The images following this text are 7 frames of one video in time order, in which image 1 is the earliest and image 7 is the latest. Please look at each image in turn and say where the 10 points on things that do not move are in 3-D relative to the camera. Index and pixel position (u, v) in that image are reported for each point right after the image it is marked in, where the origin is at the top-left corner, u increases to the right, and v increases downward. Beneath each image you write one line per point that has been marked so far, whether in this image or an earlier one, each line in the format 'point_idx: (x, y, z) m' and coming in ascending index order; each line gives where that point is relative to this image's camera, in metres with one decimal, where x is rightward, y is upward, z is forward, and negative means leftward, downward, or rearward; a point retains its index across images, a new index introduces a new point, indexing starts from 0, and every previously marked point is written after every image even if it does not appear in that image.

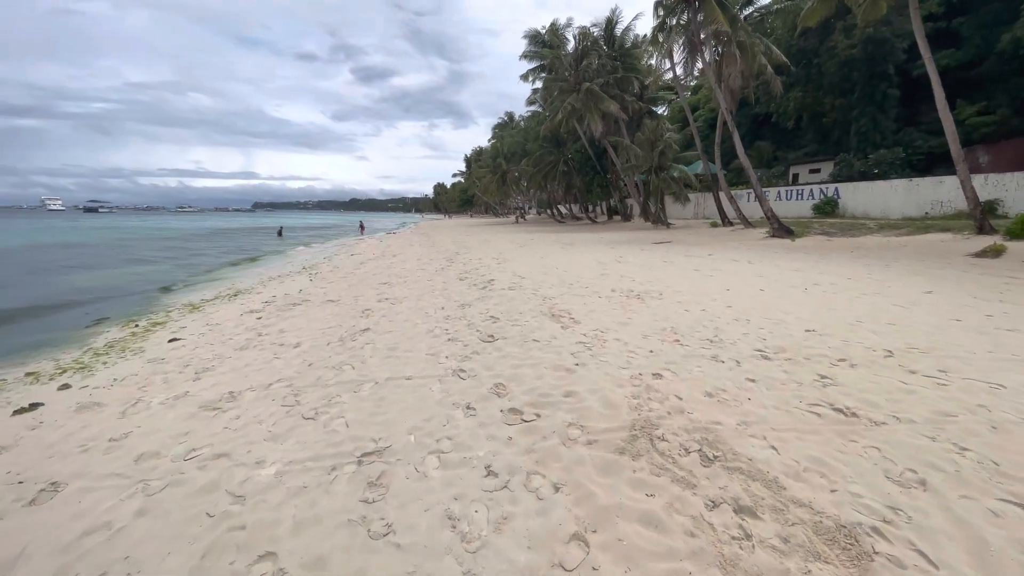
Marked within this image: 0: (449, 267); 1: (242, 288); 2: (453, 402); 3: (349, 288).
0: (-1.8, +0.6, +13.7) m
1: (-6.8, 0.0, +12.2) m
2: (-0.5, -1.0, +4.1) m
3: (-3.7, 0.0, +10.7) m
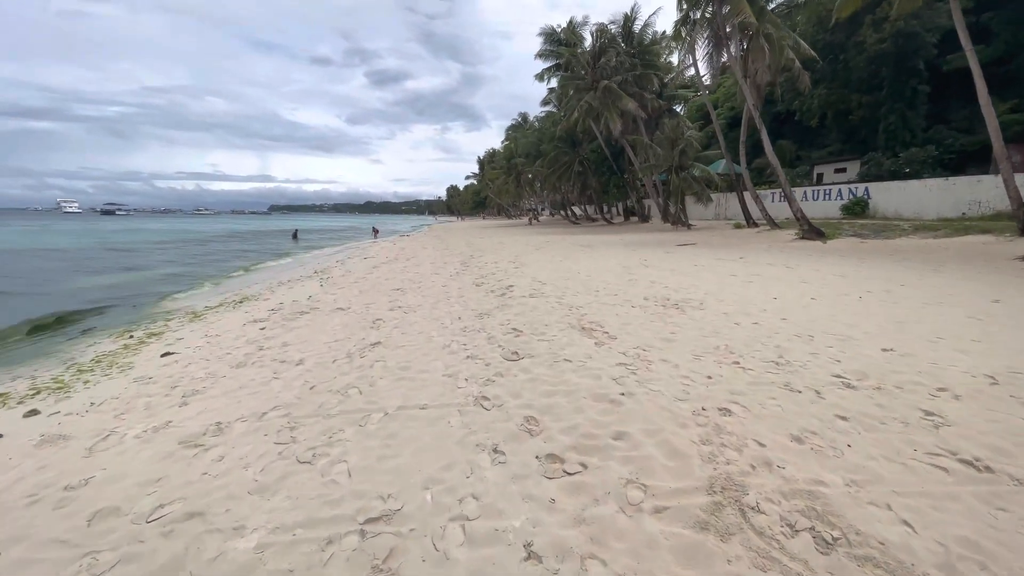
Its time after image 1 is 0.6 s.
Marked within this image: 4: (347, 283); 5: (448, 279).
0: (-1.3, +0.4, +13.0) m
1: (-6.3, -0.1, +11.7) m
2: (-0.2, -1.1, +3.4) m
3: (-3.2, -0.2, +10.0) m
4: (-4.1, +0.1, +11.9) m
5: (-1.6, +0.2, +11.5) m
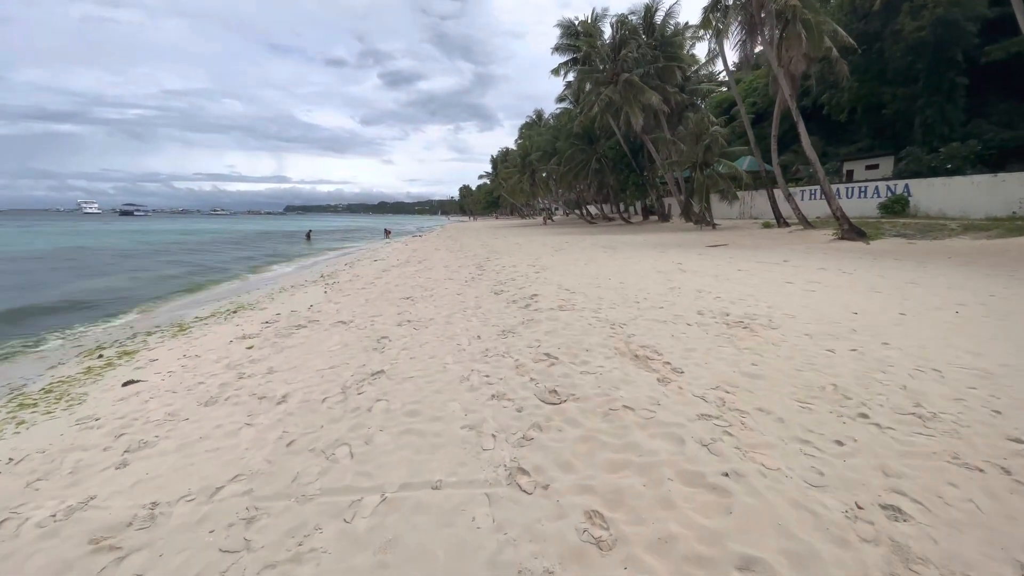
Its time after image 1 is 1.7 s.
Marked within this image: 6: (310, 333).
0: (-0.8, +0.3, +11.8) m
1: (-5.8, -0.3, +10.6) m
2: (0.0, -1.3, +2.2) m
3: (-2.8, -0.3, +8.9) m
4: (-3.6, -0.1, +10.8) m
5: (-1.1, 0.0, +10.4) m
6: (-3.0, -0.7, +7.1) m
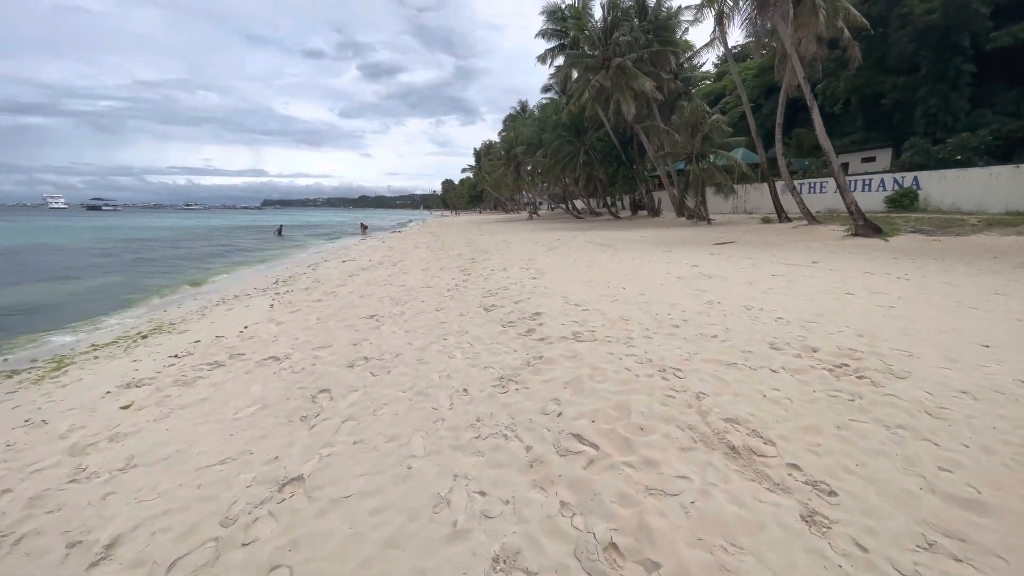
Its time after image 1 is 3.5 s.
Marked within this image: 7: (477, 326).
0: (-1.0, +0.1, +9.8) m
1: (-5.9, -0.6, +8.4) m
2: (+0.2, -1.6, +0.2) m
3: (-2.9, -0.6, +6.8) m
4: (-3.7, -0.3, +8.7) m
5: (-1.2, -0.2, +8.3) m
6: (-3.0, -0.9, +5.0) m
7: (-0.4, -0.5, +6.3) m
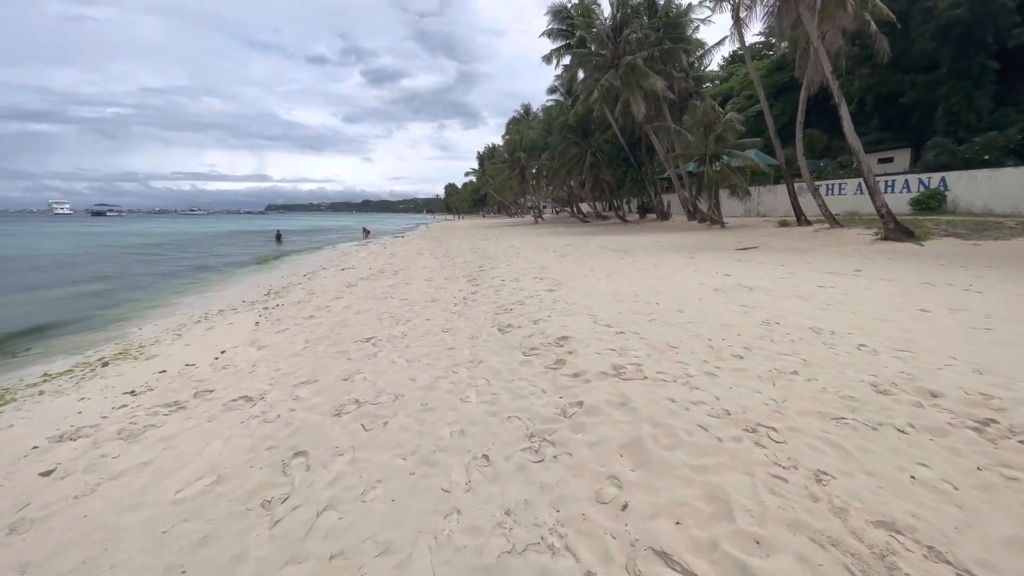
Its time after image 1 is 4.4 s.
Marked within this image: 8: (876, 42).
0: (-0.7, -0.2, +8.8) m
1: (-5.7, -0.8, +7.4) m
2: (+0.4, -1.7, -0.8) m
3: (-2.6, -0.8, +5.8) m
4: (-3.5, -0.6, +7.7) m
5: (-1.0, -0.4, +7.3) m
6: (-2.7, -1.2, +4.0) m
7: (-0.2, -0.7, +5.3) m
8: (+14.6, +9.8, +19.4) m
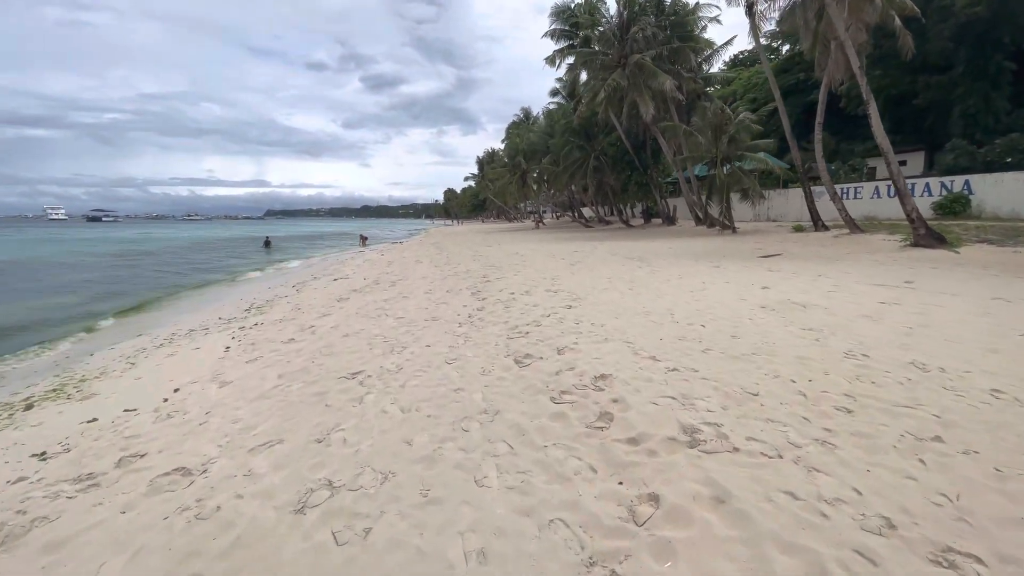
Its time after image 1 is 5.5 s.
0: (-0.5, -0.4, +7.6) m
1: (-5.5, -1.1, +6.2) m
2: (+0.6, -1.9, -2.0) m
3: (-2.4, -1.0, +4.6) m
4: (-3.3, -0.8, +6.5) m
5: (-0.8, -0.7, +6.1) m
6: (-2.5, -1.4, +2.8) m
7: (0.0, -0.9, +4.1) m
8: (+14.7, +9.5, +18.4) m
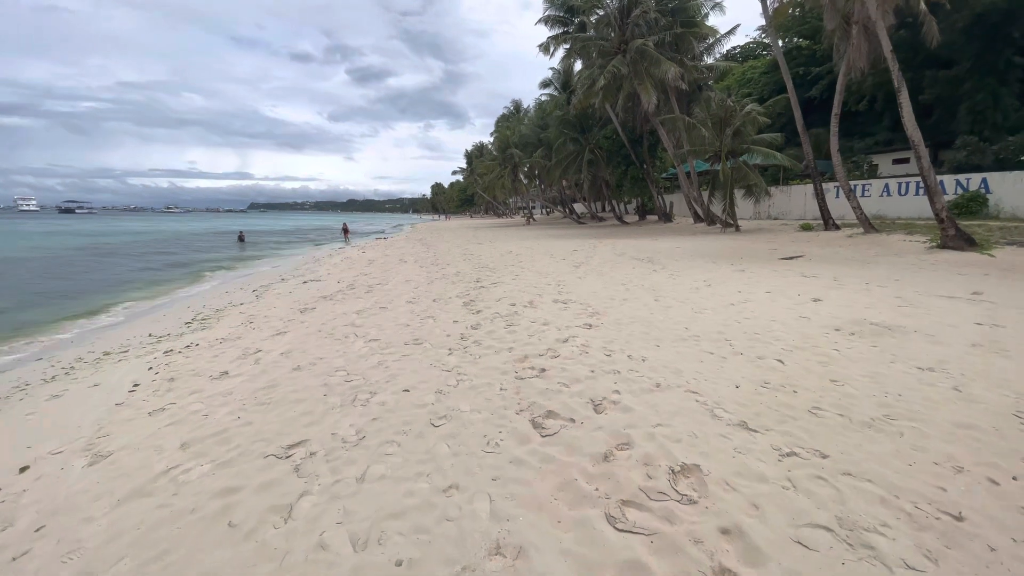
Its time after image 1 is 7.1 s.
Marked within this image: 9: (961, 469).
0: (-0.4, -0.6, +6.0) m
1: (-5.4, -1.2, +4.5) m
2: (+0.9, -2.2, -3.6) m
3: (-2.3, -1.2, +2.9) m
4: (-3.2, -1.0, +4.8) m
5: (-0.7, -0.9, +4.5) m
6: (-2.3, -1.6, +1.1) m
7: (+0.2, -1.2, +2.4) m
8: (+14.5, +9.3, +17.0) m
9: (+2.5, -1.0, +2.7) m
